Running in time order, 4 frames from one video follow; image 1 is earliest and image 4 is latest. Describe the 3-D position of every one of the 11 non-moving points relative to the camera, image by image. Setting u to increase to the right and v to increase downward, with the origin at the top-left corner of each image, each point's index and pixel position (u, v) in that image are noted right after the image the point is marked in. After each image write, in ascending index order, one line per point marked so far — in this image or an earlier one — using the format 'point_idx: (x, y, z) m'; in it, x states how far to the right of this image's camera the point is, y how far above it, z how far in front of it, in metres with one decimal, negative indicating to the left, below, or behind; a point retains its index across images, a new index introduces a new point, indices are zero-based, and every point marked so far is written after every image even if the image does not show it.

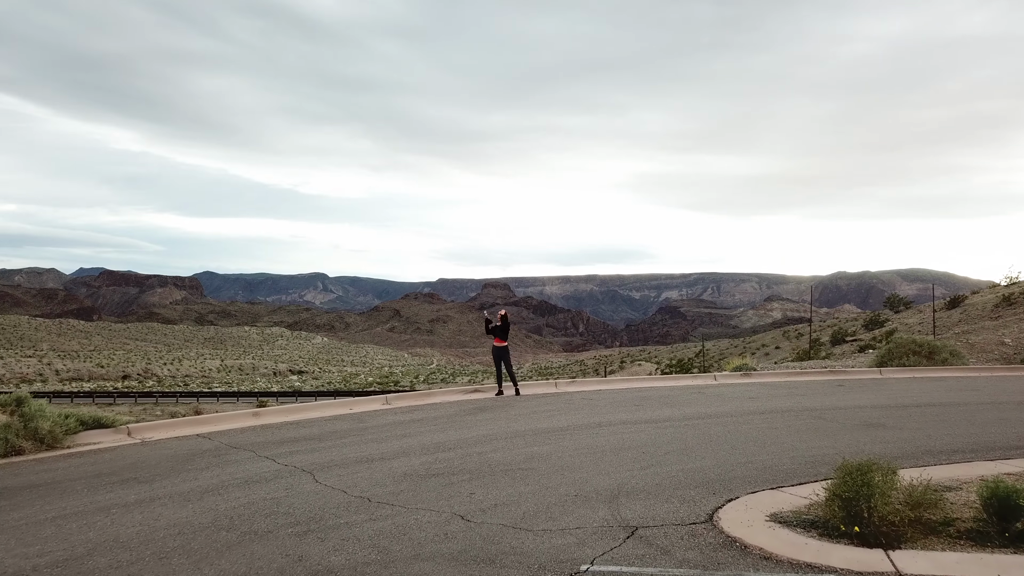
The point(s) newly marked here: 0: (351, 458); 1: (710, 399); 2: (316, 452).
0: (-1.9, -2.0, +7.3) m
1: (+3.3, -1.8, +10.3) m
2: (-2.4, -2.0, +7.6) m
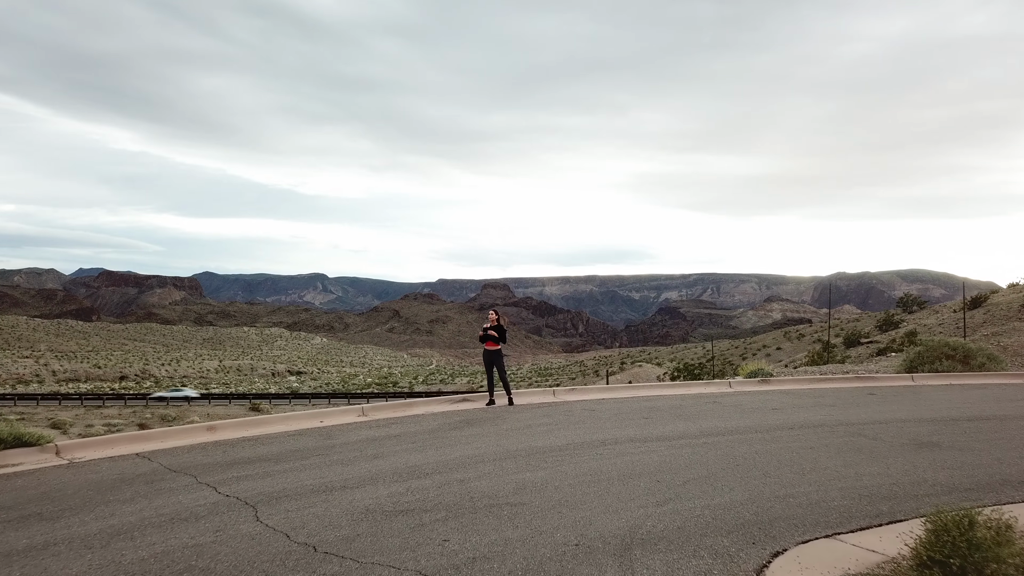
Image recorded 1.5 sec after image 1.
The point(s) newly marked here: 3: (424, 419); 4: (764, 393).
0: (-2.0, -1.9, +6.1) m
1: (+3.2, -1.8, +9.1) m
2: (-2.5, -1.9, +6.4) m
3: (-1.3, -1.9, +9.1) m
4: (+4.4, -1.8, +10.8) m
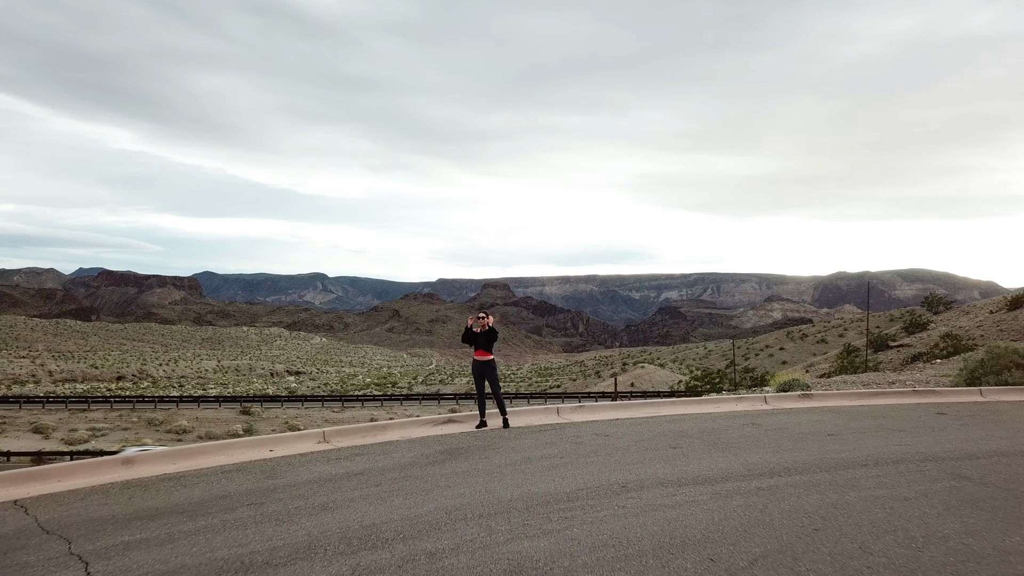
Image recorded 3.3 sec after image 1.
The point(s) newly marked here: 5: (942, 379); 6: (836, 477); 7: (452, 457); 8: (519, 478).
0: (-2.0, -1.9, +4.3) m
1: (+3.1, -1.8, +7.4) m
2: (-2.6, -1.9, +4.7) m
3: (-1.4, -1.9, +7.4) m
4: (+4.3, -1.8, +9.1) m
5: (+8.8, -1.9, +13.0) m
6: (+2.9, -1.7, +5.7) m
7: (-0.7, -1.9, +6.9) m
8: (0.0, -1.8, +6.0) m
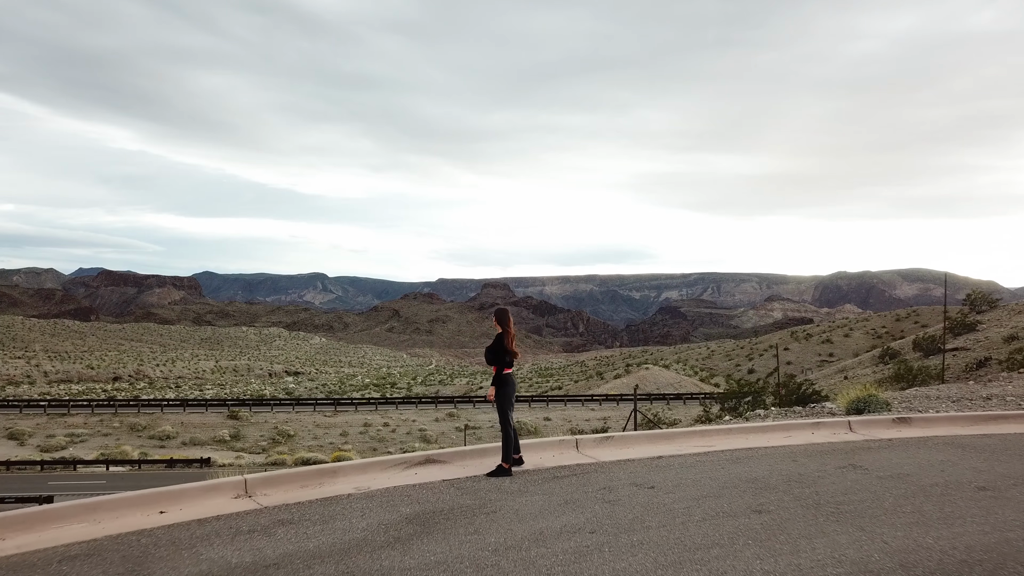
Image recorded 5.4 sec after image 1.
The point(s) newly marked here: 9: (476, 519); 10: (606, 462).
0: (-2.0, -1.8, +2.0) m
1: (+3.1, -1.6, +5.0) m
2: (-2.5, -1.8, +2.3) m
3: (-1.3, -1.8, +5.0) m
4: (+4.4, -1.7, +6.7) m
5: (+8.8, -1.7, +10.6) m
6: (+3.0, -1.6, +3.3) m
7: (-0.6, -1.8, +4.6) m
8: (+0.1, -1.7, +3.7) m
9: (-0.3, -1.8, +5.0) m
10: (+1.0, -1.9, +6.8) m
